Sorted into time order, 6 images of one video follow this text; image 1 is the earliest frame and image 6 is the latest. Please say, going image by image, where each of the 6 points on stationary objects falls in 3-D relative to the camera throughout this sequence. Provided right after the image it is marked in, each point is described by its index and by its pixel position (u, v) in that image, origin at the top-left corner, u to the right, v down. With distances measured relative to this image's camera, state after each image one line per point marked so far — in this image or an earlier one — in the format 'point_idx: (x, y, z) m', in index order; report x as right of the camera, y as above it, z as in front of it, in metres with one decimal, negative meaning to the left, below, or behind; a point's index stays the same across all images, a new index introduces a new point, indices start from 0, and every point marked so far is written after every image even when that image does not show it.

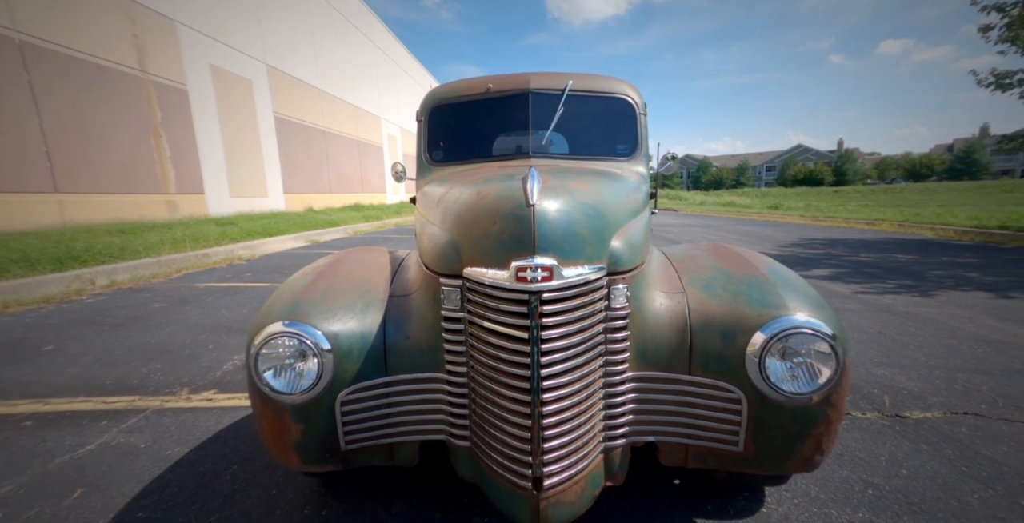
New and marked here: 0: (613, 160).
0: (+0.7, +0.7, +2.9) m
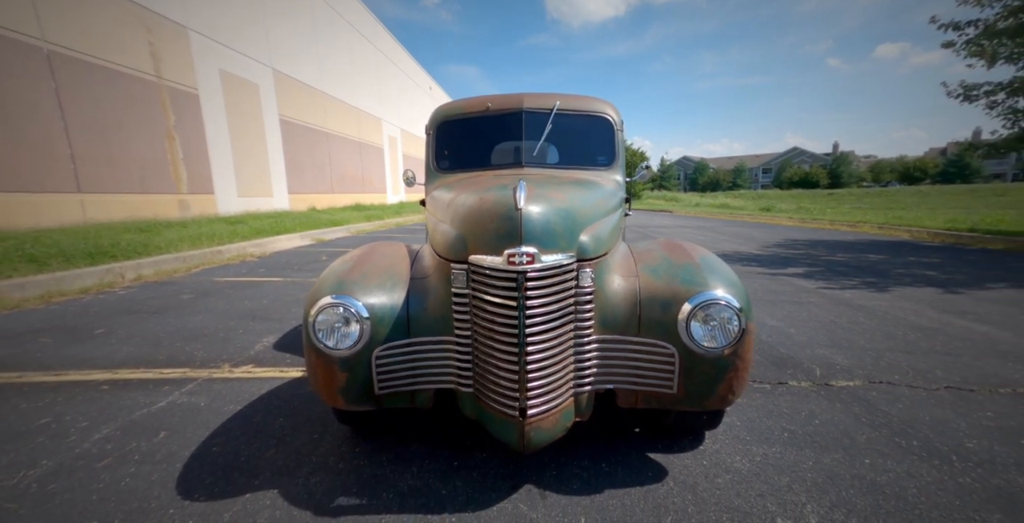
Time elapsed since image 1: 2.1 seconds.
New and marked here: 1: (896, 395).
0: (+0.7, +0.8, +3.4) m
1: (+2.5, -0.9, +2.7) m
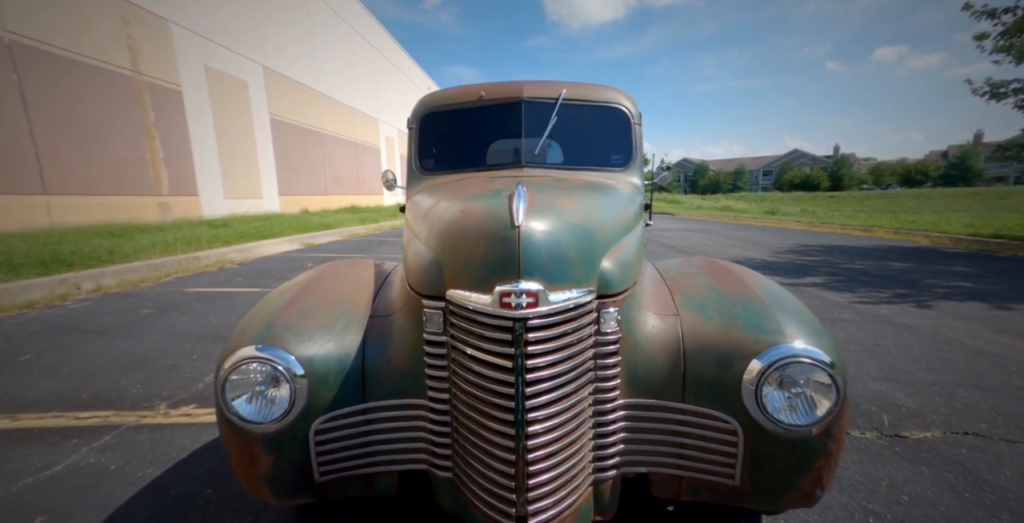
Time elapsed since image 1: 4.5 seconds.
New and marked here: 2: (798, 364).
0: (+0.7, +0.6, +2.8) m
1: (+2.5, -1.0, +2.1) m
2: (+0.9, -0.3, +1.3) m
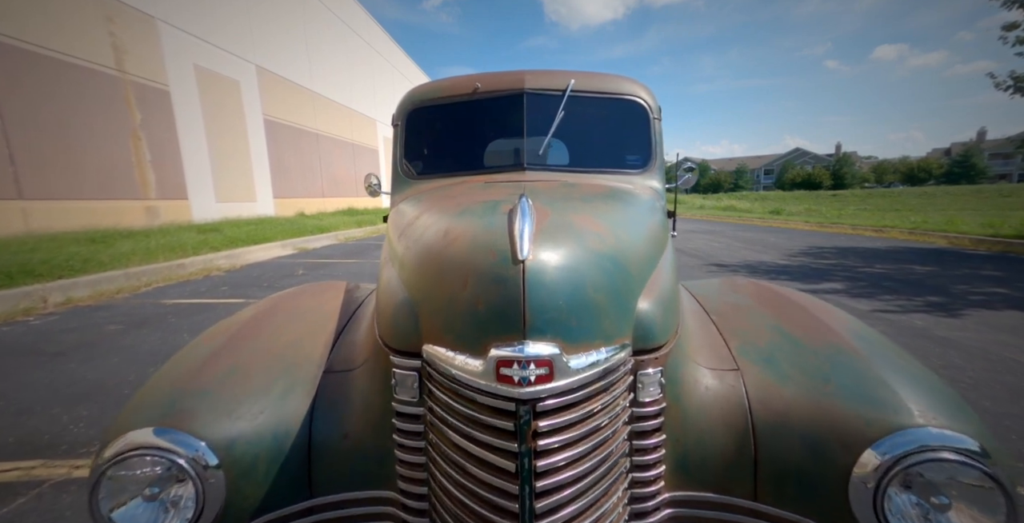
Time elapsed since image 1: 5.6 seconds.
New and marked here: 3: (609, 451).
0: (+0.7, +0.5, +2.4) m
1: (+2.5, -1.1, +1.7) m
2: (+0.9, -0.4, +0.9) m
3: (+0.2, -0.4, +0.9) m
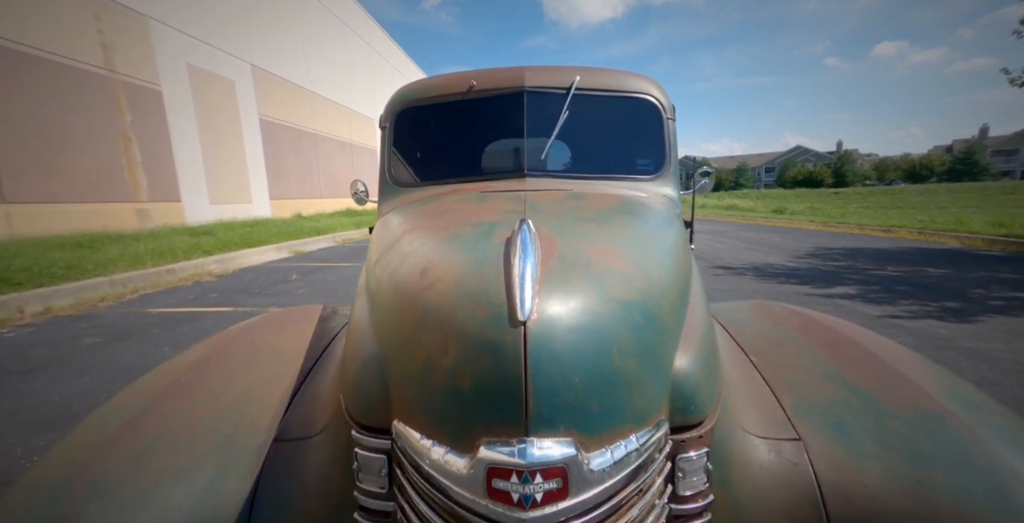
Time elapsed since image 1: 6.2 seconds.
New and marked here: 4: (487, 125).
0: (+0.7, +0.4, +2.2) m
1: (+2.5, -1.2, +1.5) m
2: (+0.9, -0.5, +0.6) m
3: (+0.2, -0.5, +0.7) m
4: (-0.1, +0.8, +2.3) m
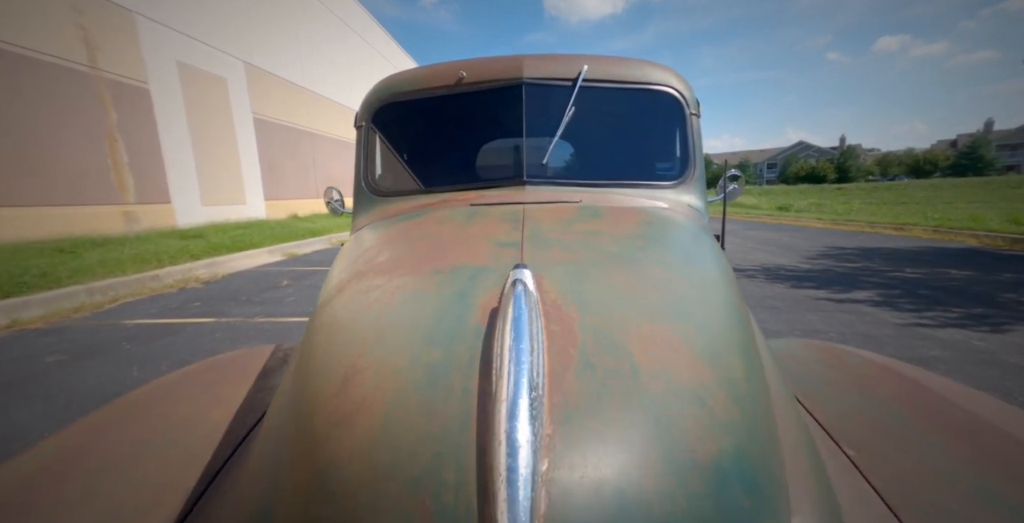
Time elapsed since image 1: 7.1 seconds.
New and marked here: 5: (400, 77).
0: (+0.7, +0.3, +1.9) m
1: (+2.5, -1.3, +1.1) m
2: (+0.9, -0.6, +0.3) m
3: (+0.2, -0.6, +0.3) m
4: (-0.2, +0.7, +1.9) m
5: (-0.6, +1.0, +2.1) m
